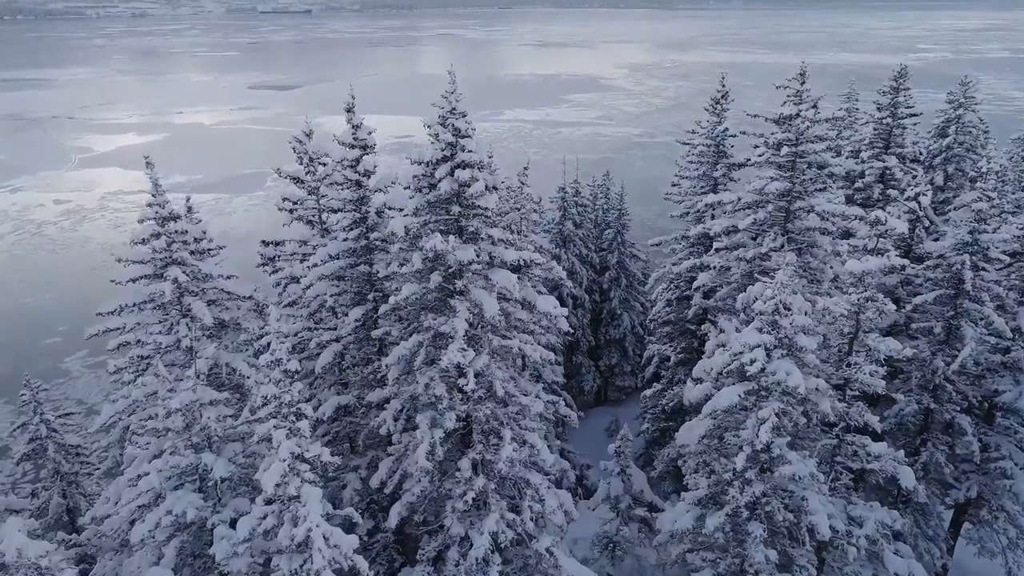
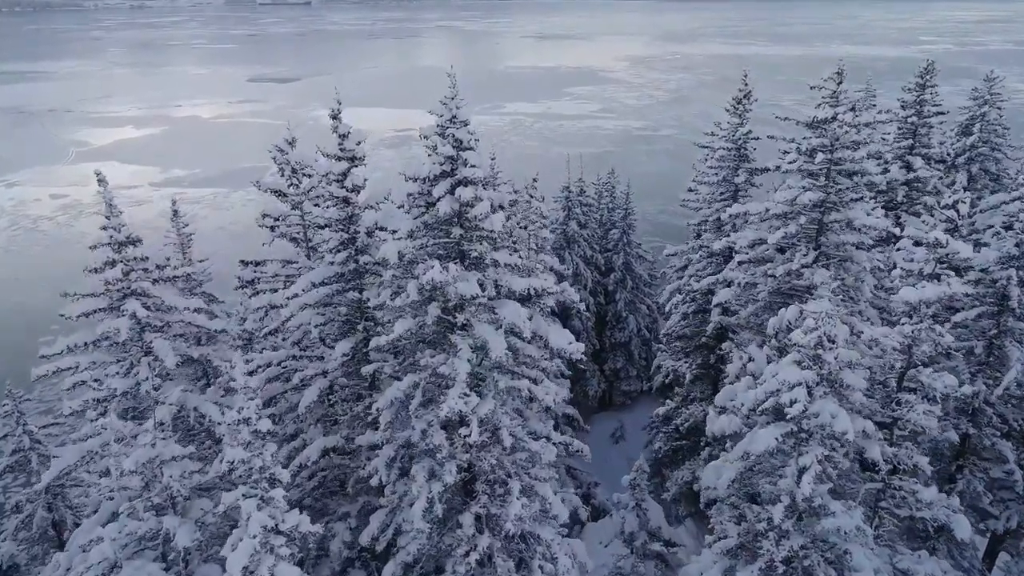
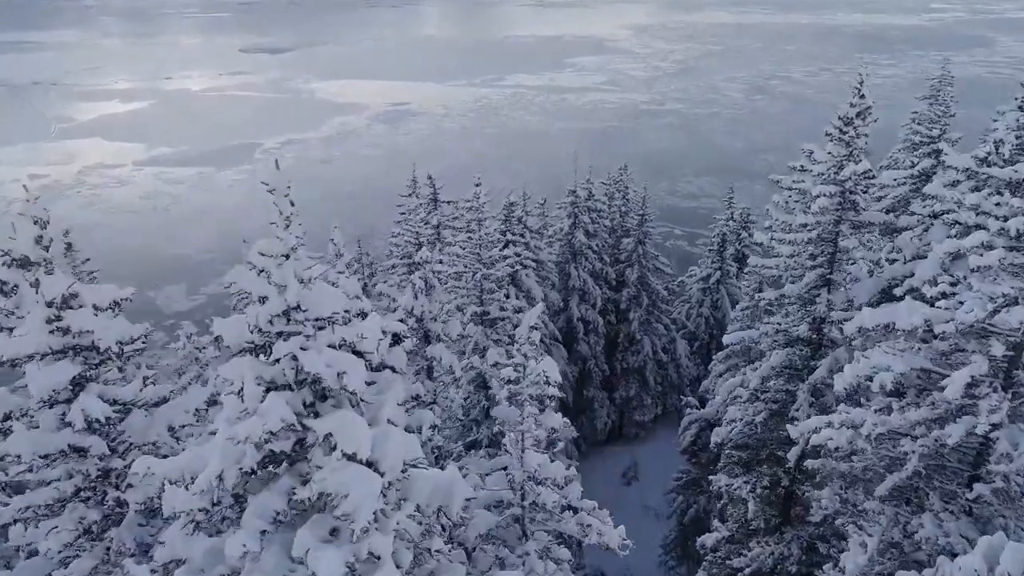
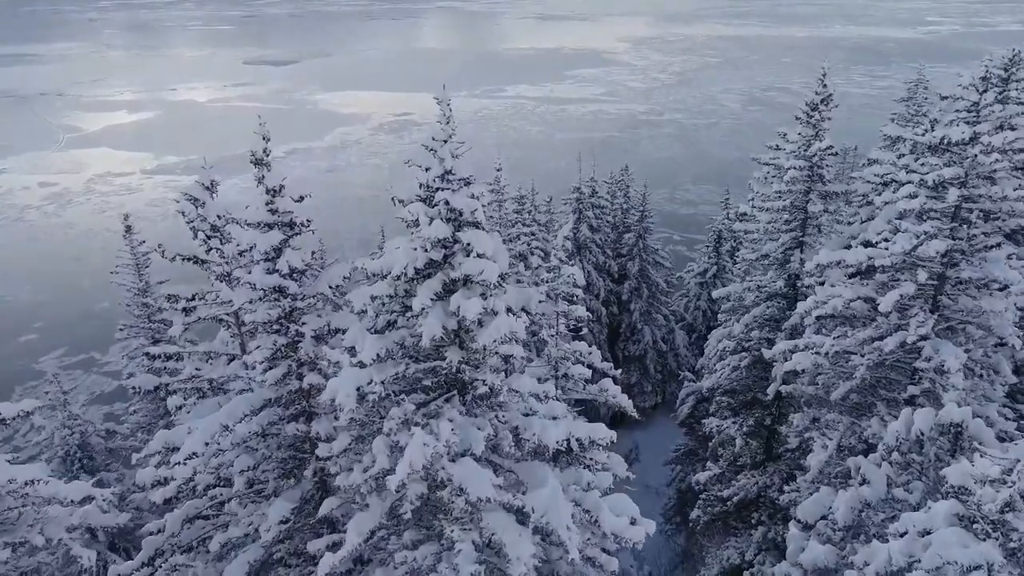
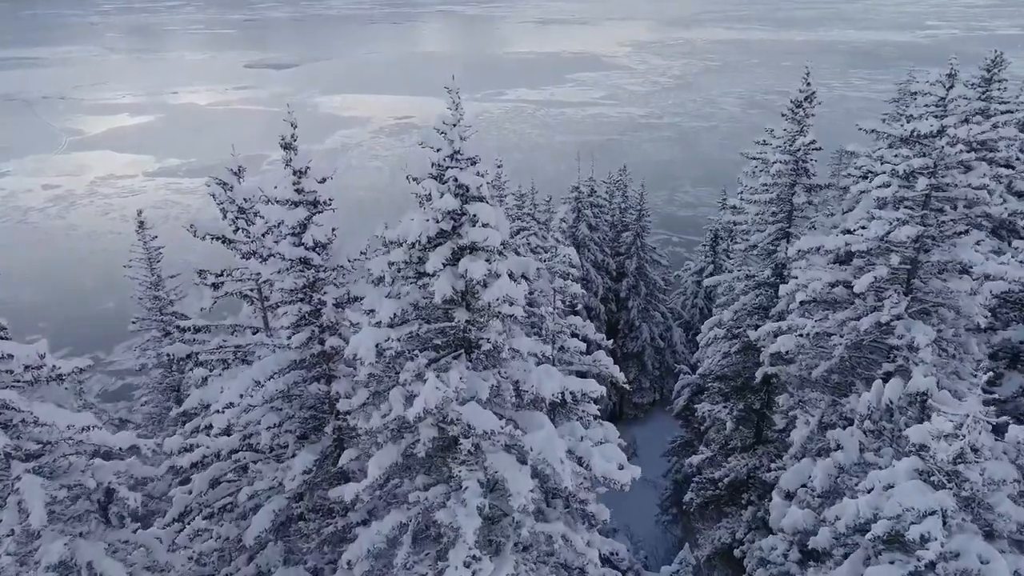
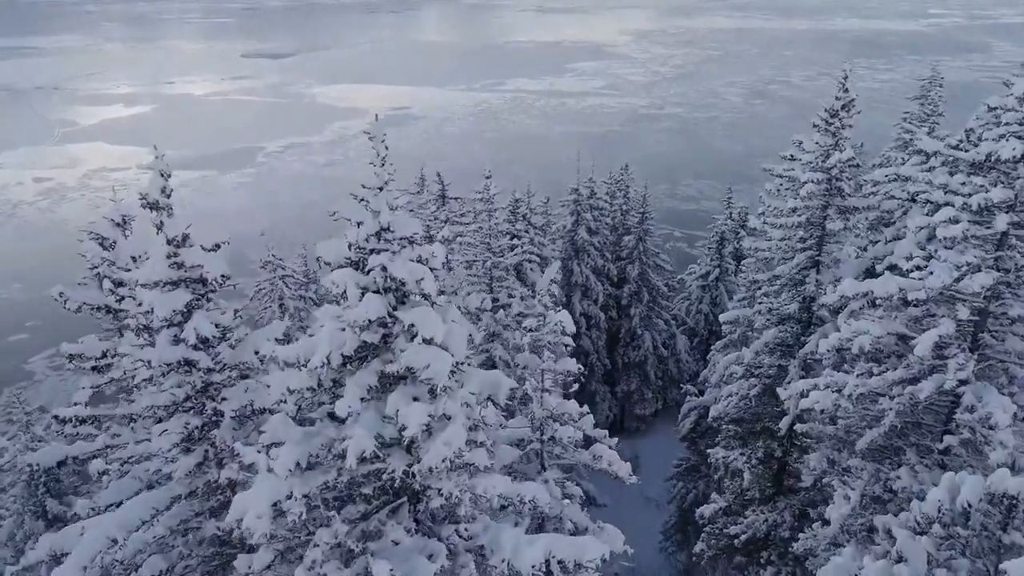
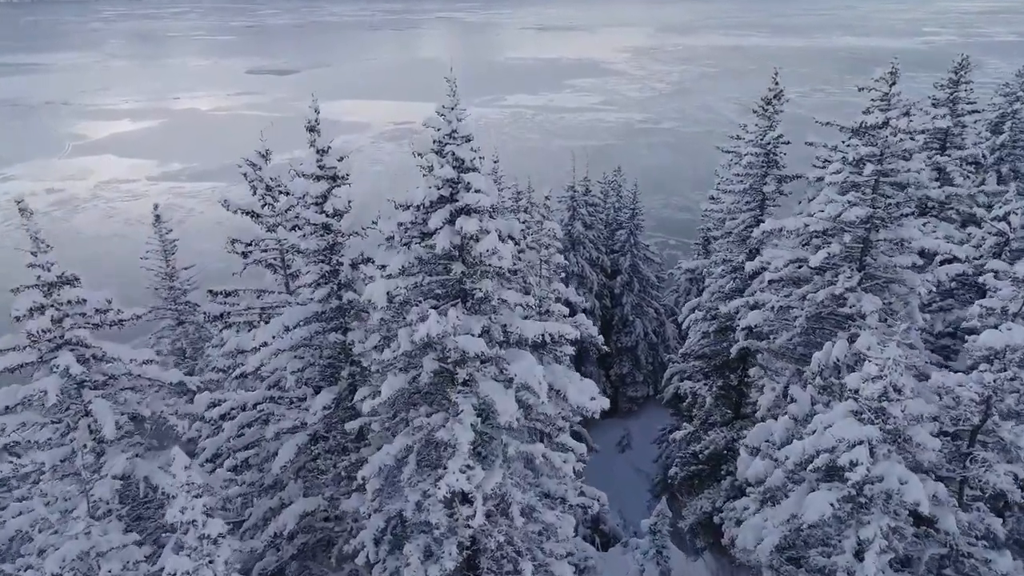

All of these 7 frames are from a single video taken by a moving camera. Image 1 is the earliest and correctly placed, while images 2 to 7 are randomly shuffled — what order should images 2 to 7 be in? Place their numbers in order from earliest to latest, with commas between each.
2, 7, 5, 4, 6, 3
